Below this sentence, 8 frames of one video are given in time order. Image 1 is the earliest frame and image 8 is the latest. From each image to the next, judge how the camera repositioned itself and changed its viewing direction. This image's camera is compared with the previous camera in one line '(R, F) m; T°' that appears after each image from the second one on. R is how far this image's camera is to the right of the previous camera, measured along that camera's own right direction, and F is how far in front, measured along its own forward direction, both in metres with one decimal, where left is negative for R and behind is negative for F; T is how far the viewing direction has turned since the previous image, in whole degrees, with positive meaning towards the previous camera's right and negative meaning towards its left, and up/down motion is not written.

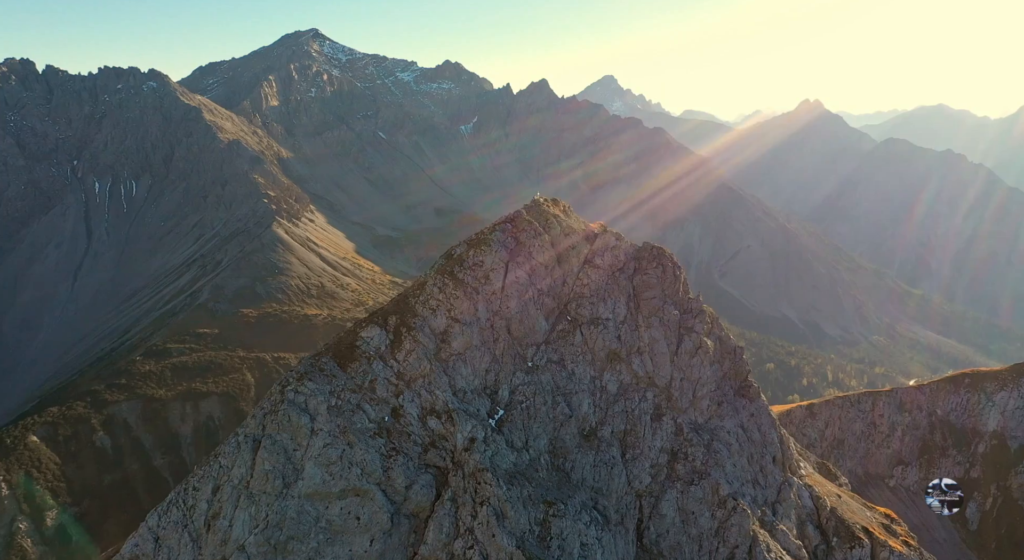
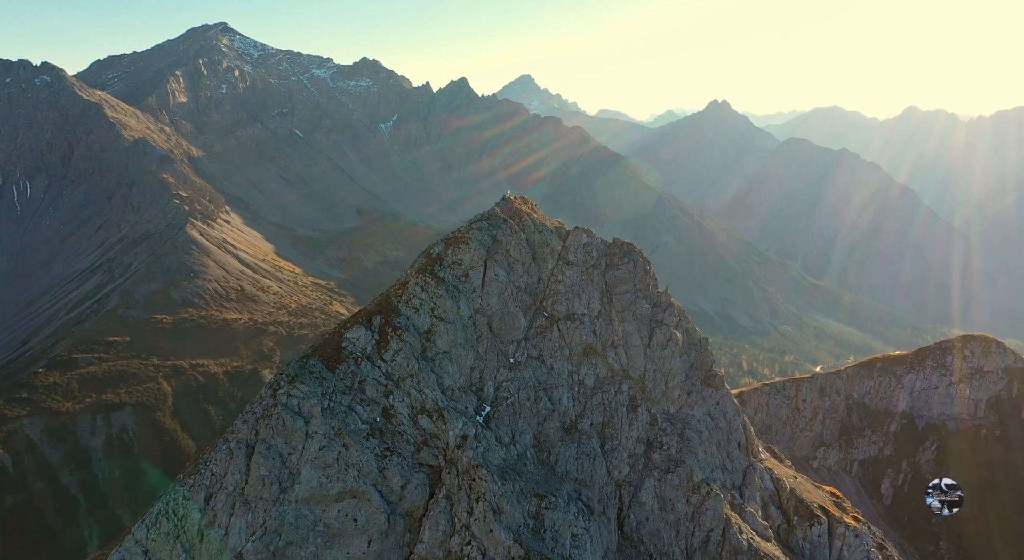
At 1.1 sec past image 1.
(-7.5, -0.9) m; +6°
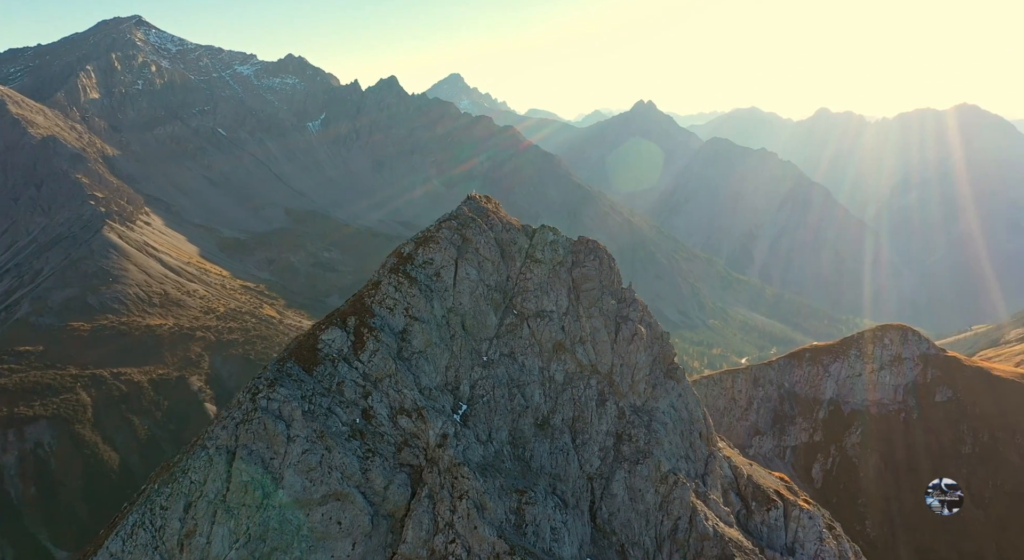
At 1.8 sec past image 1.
(-5.2, -0.6) m; +5°
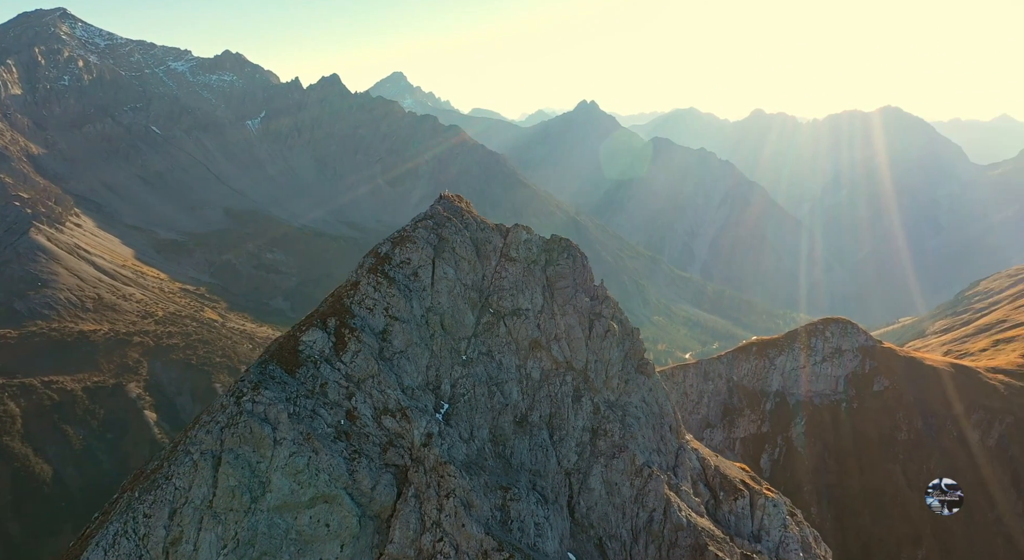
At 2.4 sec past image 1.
(-4.3, -0.5) m; +4°
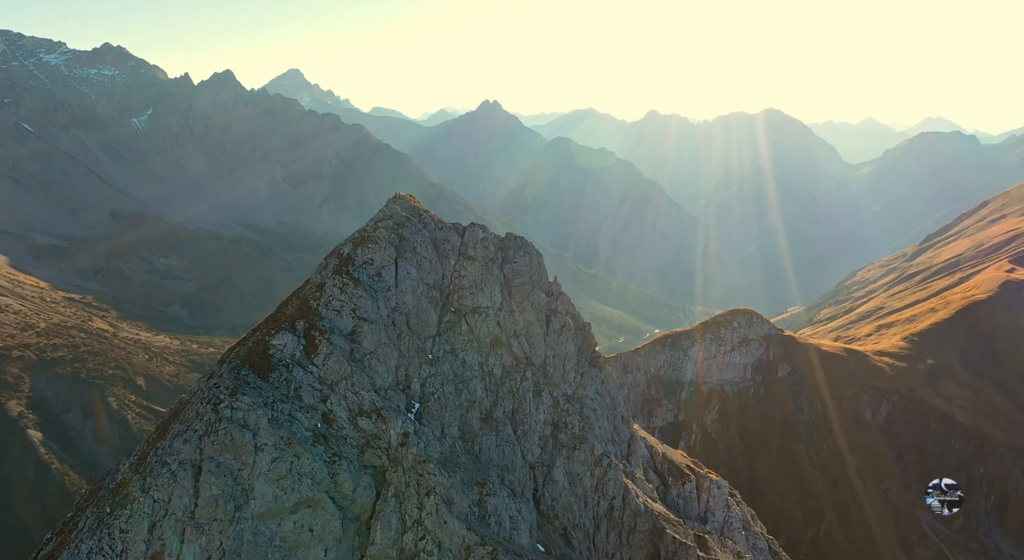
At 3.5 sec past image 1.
(-7.7, -0.8) m; +8°
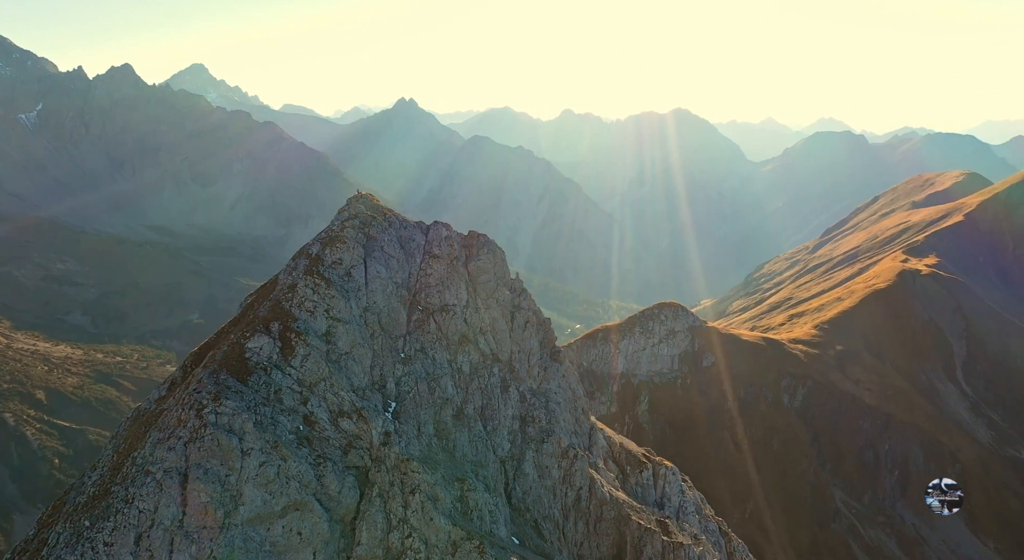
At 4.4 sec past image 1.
(-6.7, -0.8) m; +6°
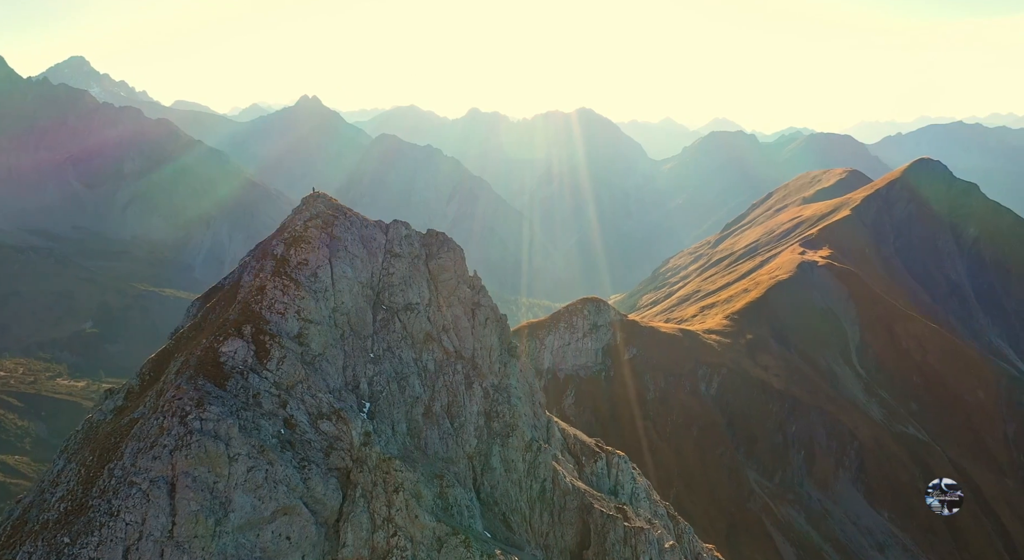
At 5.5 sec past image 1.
(-7.5, -0.8) m; +7°
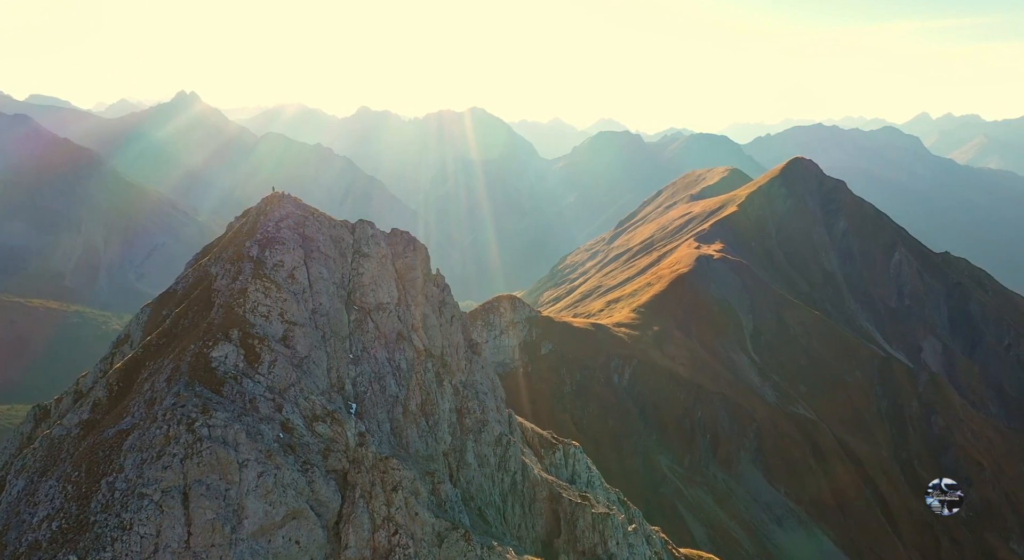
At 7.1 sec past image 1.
(-10.4, -1.1) m; +8°
